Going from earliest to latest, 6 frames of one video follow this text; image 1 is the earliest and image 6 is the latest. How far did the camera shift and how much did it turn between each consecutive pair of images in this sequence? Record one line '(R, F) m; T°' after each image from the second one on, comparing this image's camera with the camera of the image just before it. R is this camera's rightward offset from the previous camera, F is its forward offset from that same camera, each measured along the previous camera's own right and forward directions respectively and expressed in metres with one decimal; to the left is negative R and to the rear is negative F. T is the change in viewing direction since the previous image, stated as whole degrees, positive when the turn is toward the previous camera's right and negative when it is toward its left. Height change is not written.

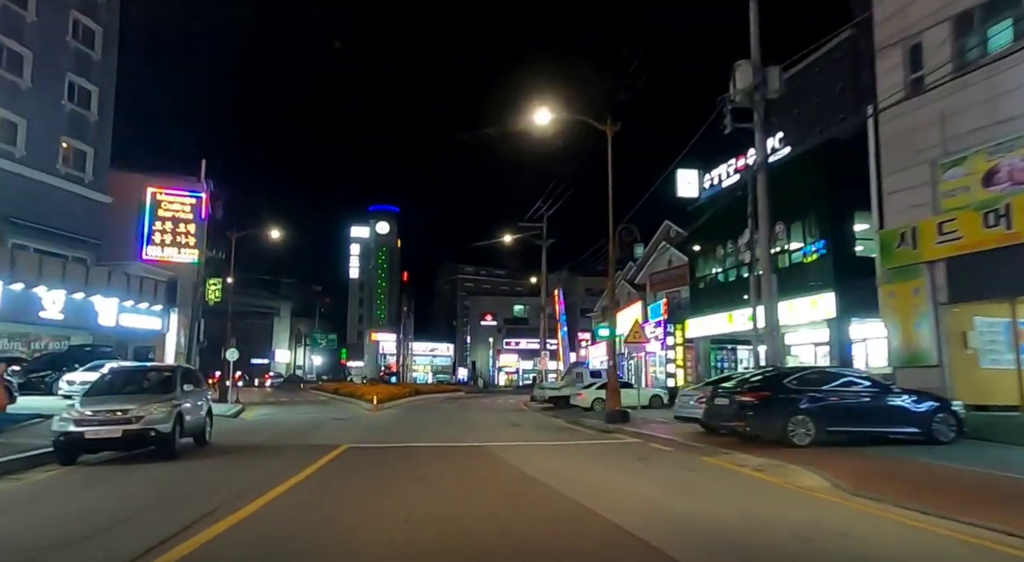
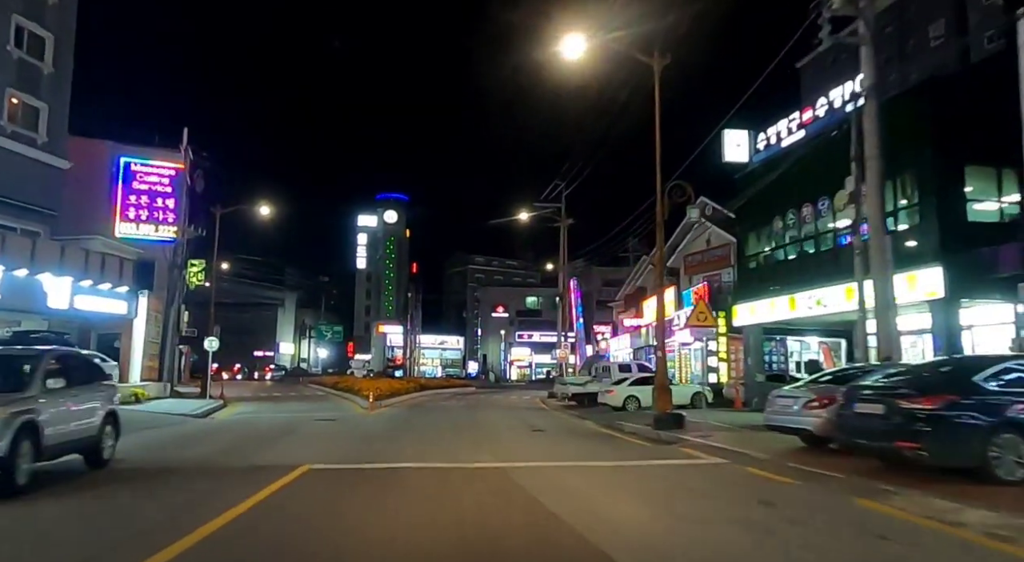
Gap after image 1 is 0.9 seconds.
(-0.4, +5.1) m; -1°
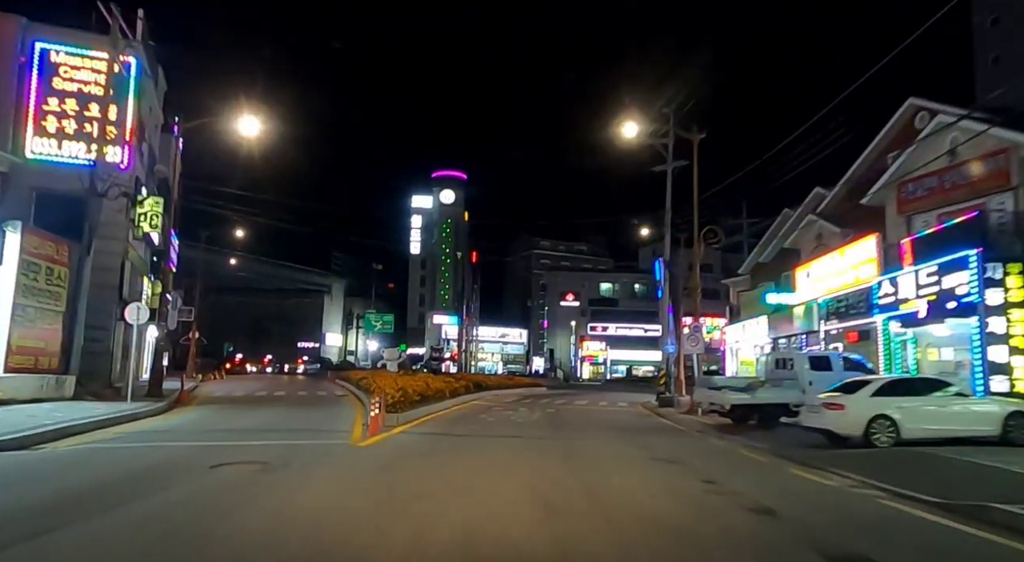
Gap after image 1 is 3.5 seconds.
(-1.6, +14.6) m; -5°
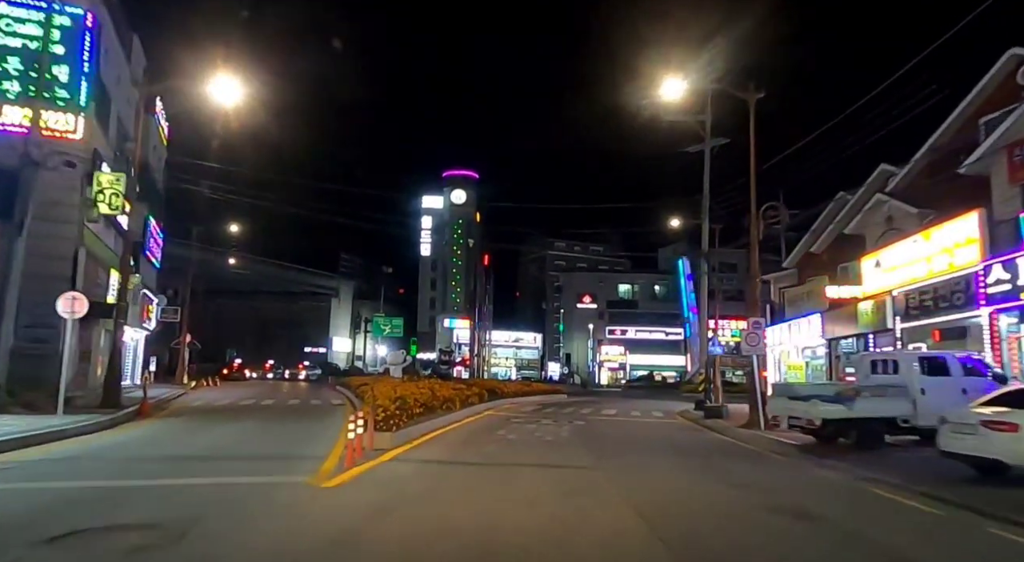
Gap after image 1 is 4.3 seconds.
(-0.4, +4.5) m; -1°
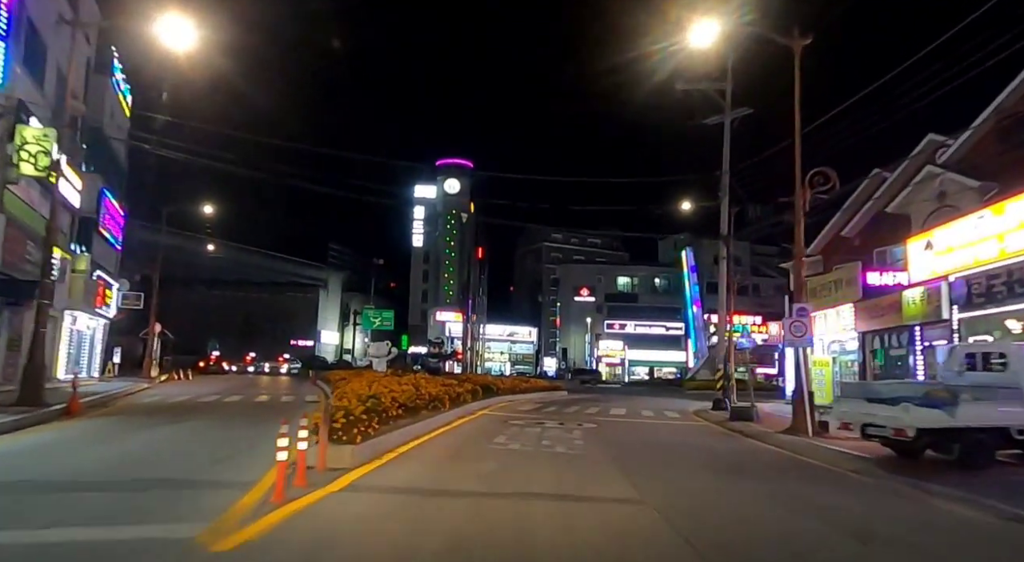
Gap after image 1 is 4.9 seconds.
(-0.2, +3.7) m; +1°
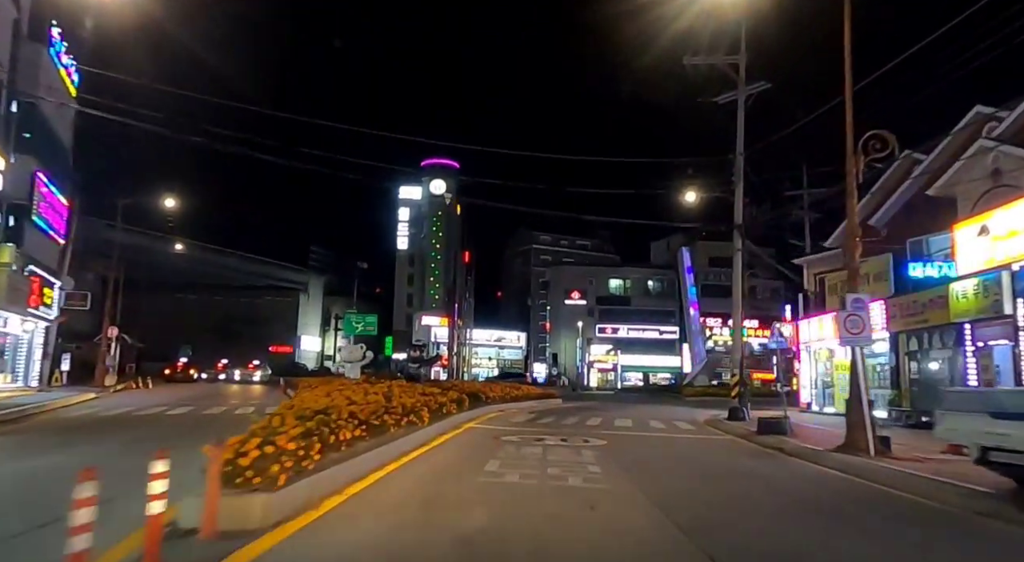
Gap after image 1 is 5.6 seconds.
(-0.1, +3.6) m; +1°
